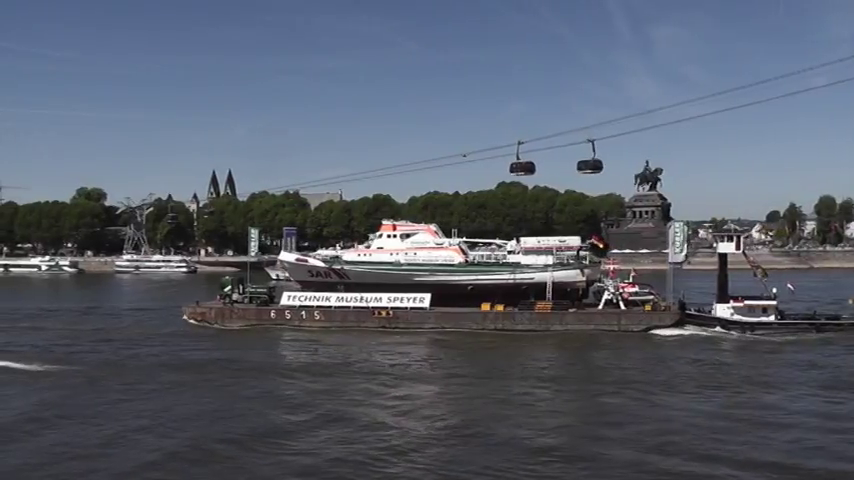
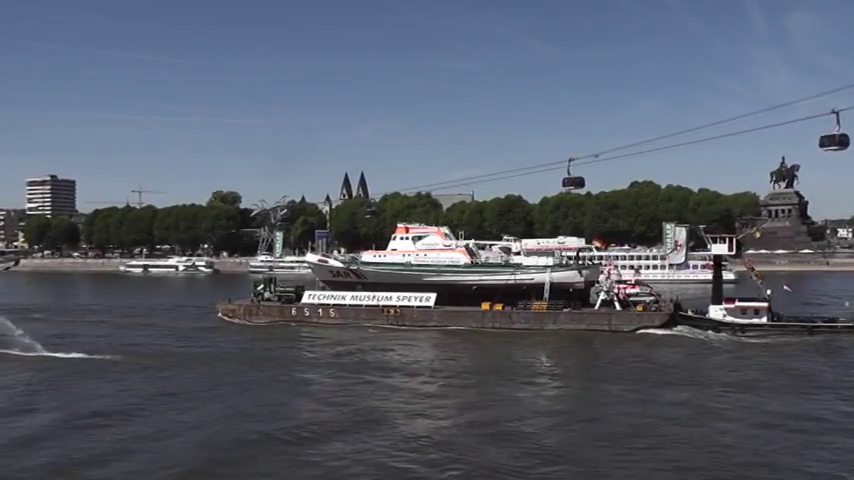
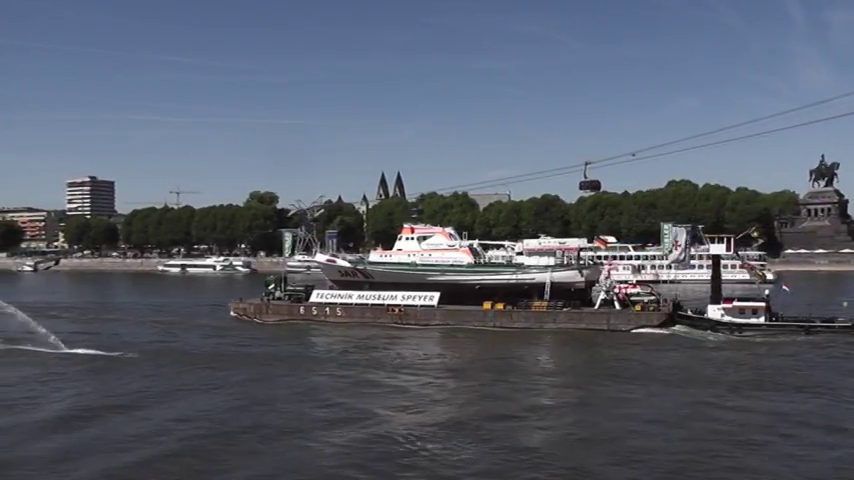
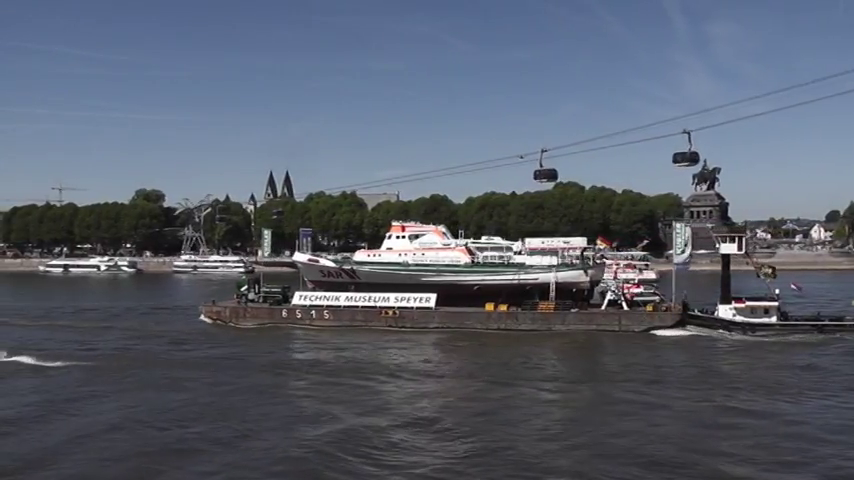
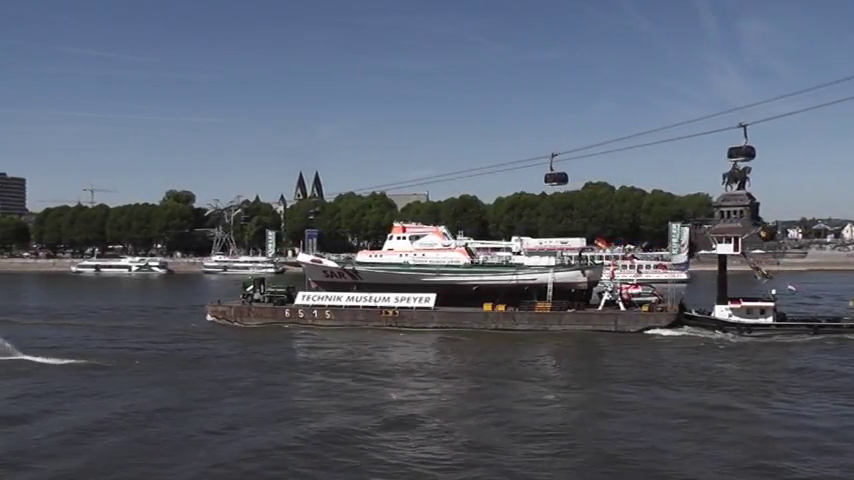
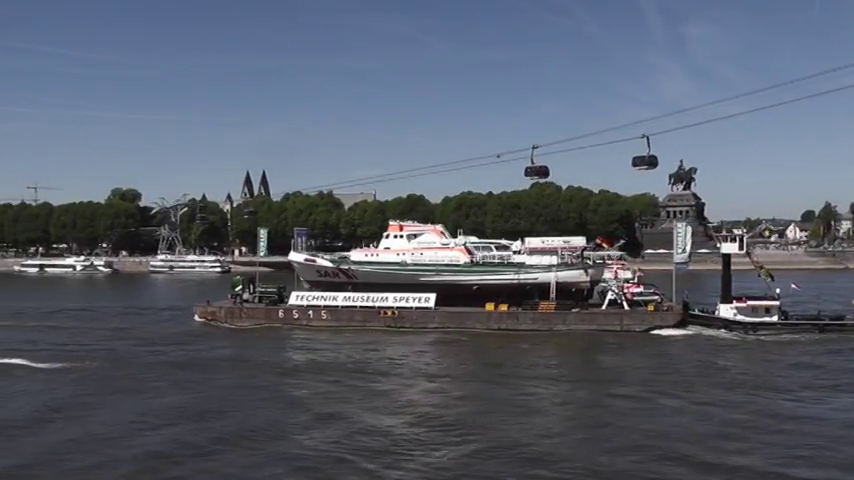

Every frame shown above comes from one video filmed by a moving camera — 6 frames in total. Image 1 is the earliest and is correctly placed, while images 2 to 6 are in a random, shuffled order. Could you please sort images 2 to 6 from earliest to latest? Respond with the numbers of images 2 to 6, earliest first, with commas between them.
6, 4, 5, 2, 3
